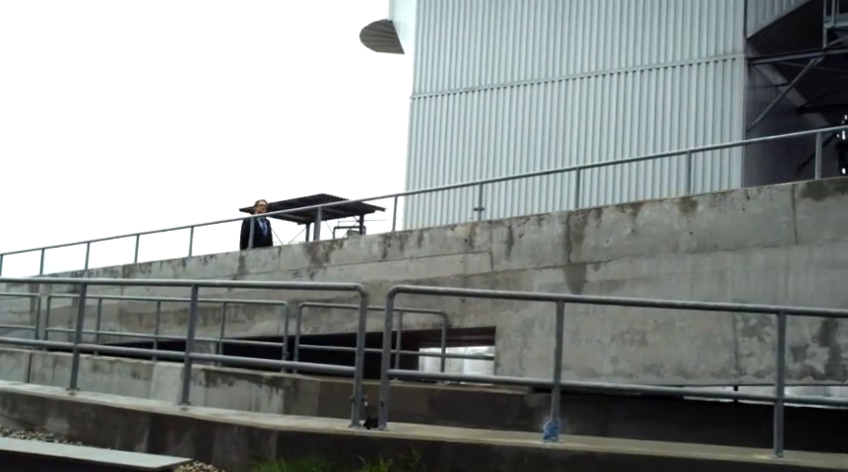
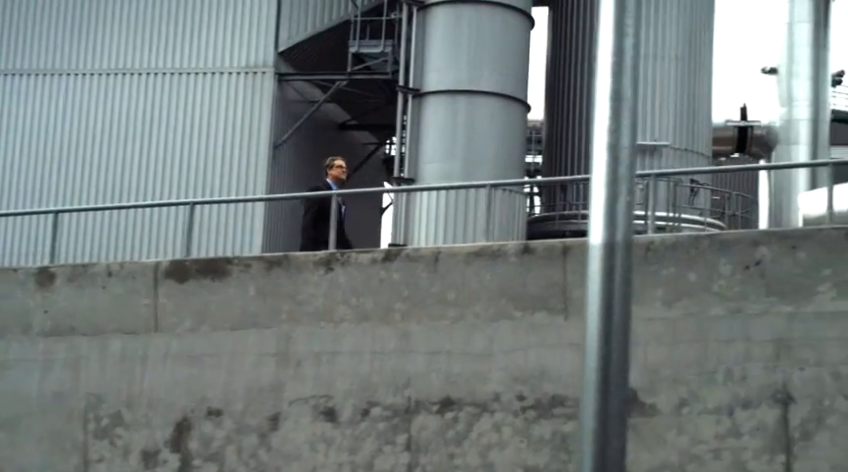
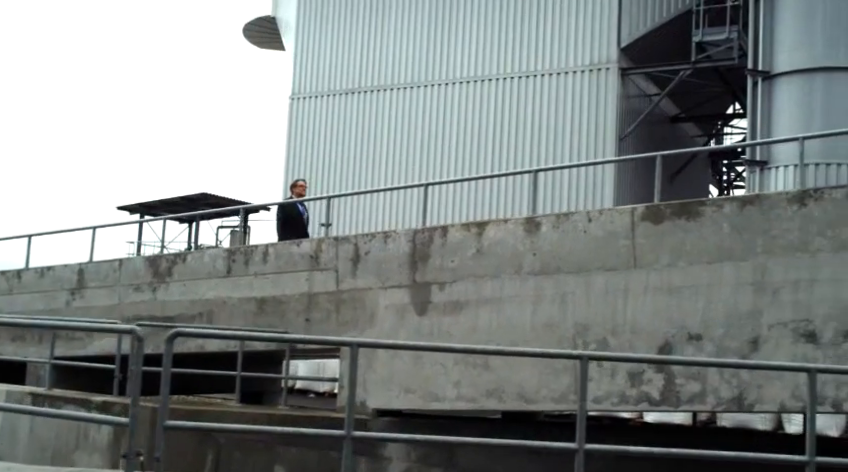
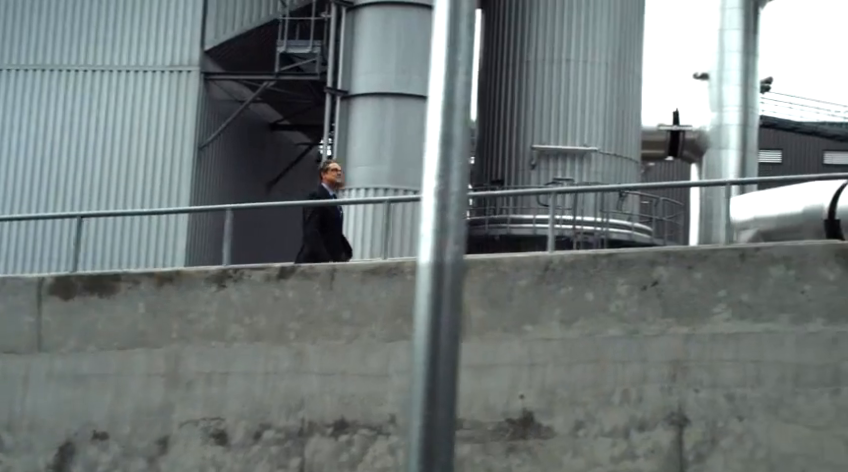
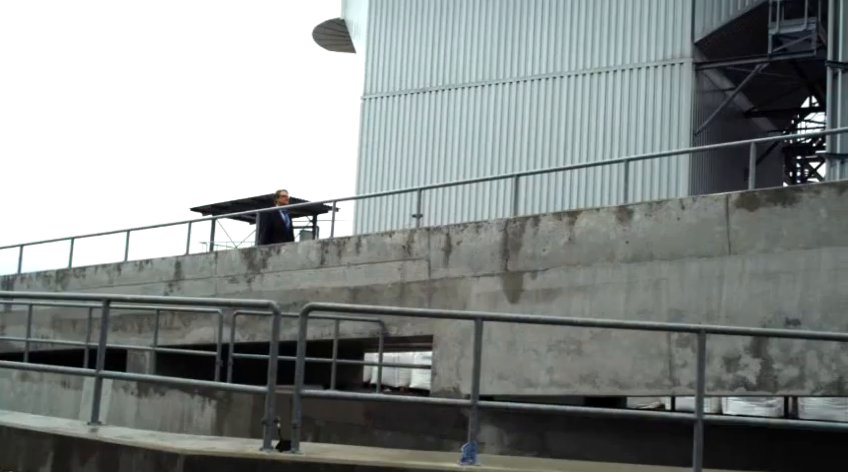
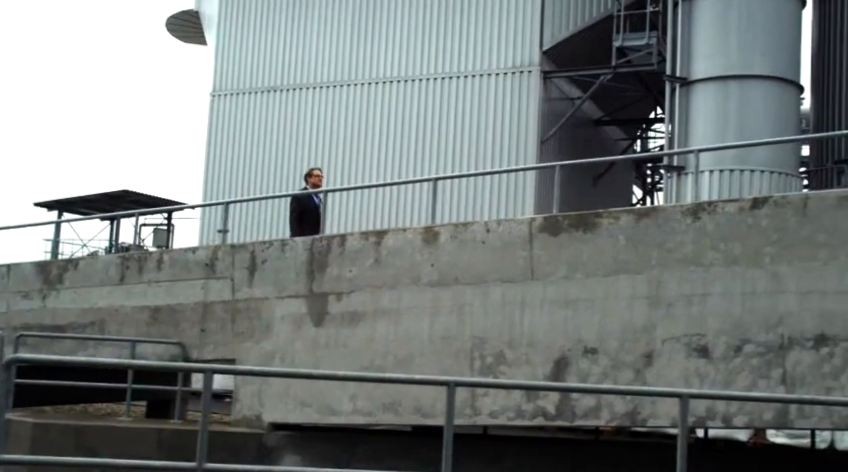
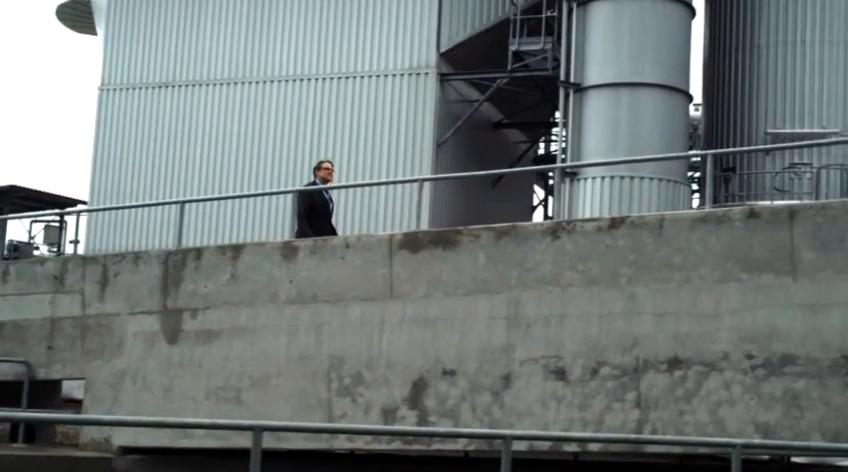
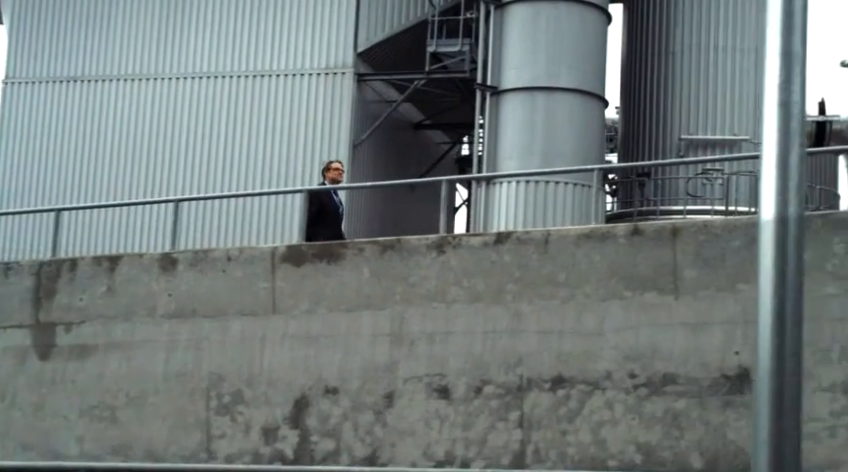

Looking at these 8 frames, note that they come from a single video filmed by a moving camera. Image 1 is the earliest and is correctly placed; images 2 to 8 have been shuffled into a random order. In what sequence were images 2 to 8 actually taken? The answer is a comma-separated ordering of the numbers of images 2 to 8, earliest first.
5, 3, 6, 7, 8, 2, 4
